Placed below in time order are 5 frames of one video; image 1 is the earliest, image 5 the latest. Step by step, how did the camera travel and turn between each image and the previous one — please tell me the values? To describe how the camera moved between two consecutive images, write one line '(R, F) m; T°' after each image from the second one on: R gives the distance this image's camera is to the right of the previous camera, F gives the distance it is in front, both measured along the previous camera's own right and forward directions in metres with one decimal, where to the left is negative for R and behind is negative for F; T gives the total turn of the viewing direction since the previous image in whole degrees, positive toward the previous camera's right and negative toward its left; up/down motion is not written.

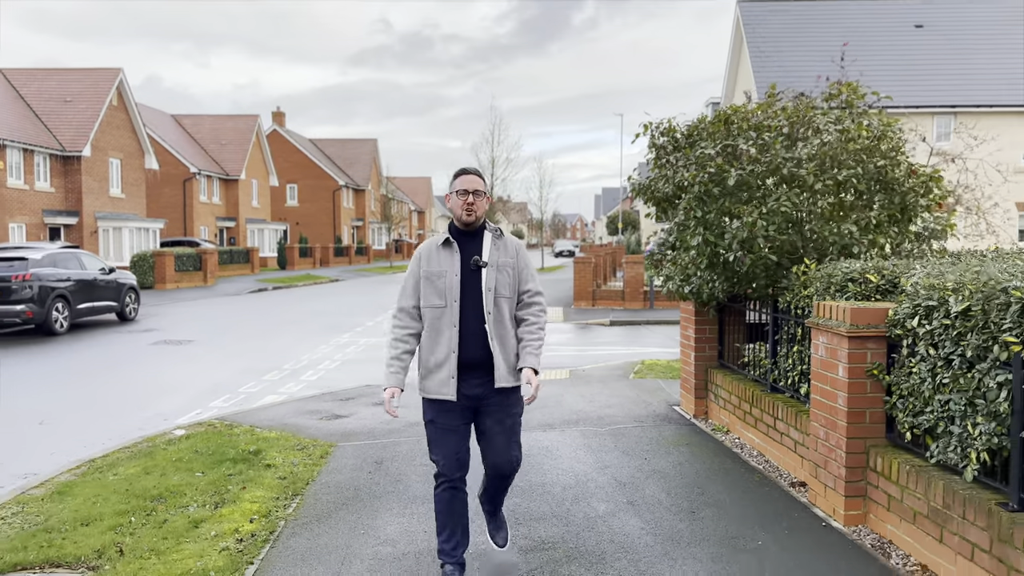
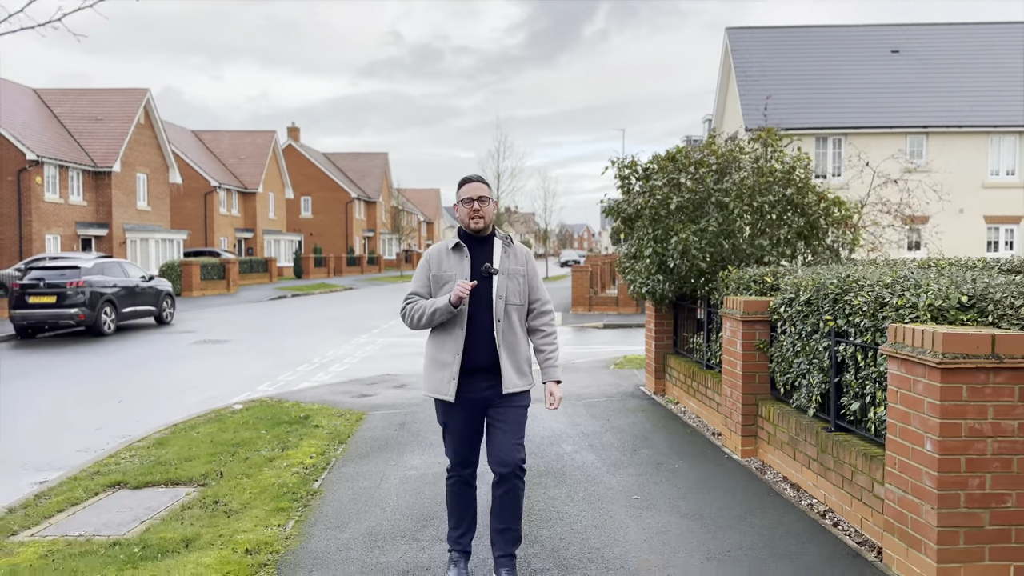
(+0.1, -1.6) m; -1°
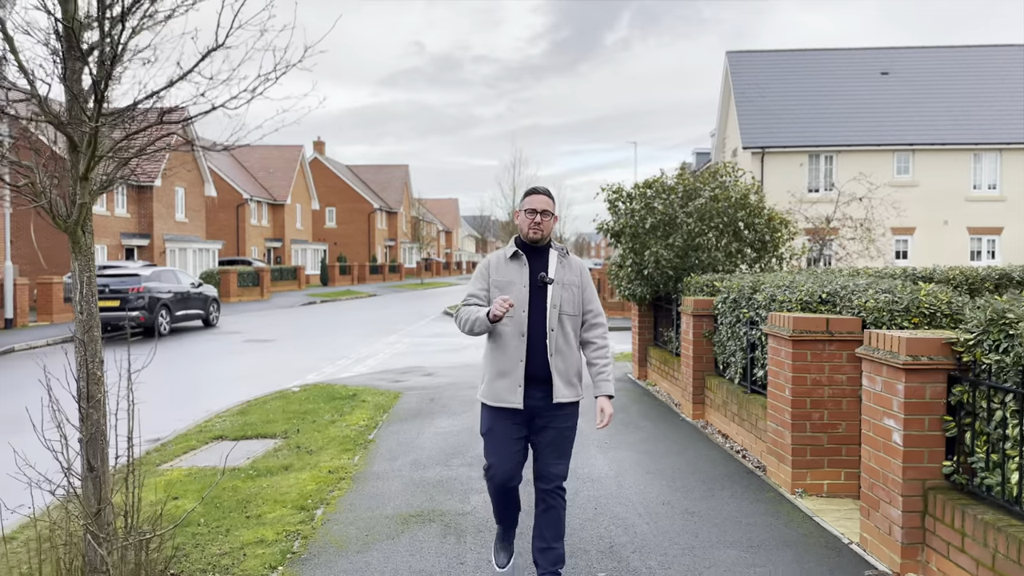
(+0.1, -1.8) m; -1°
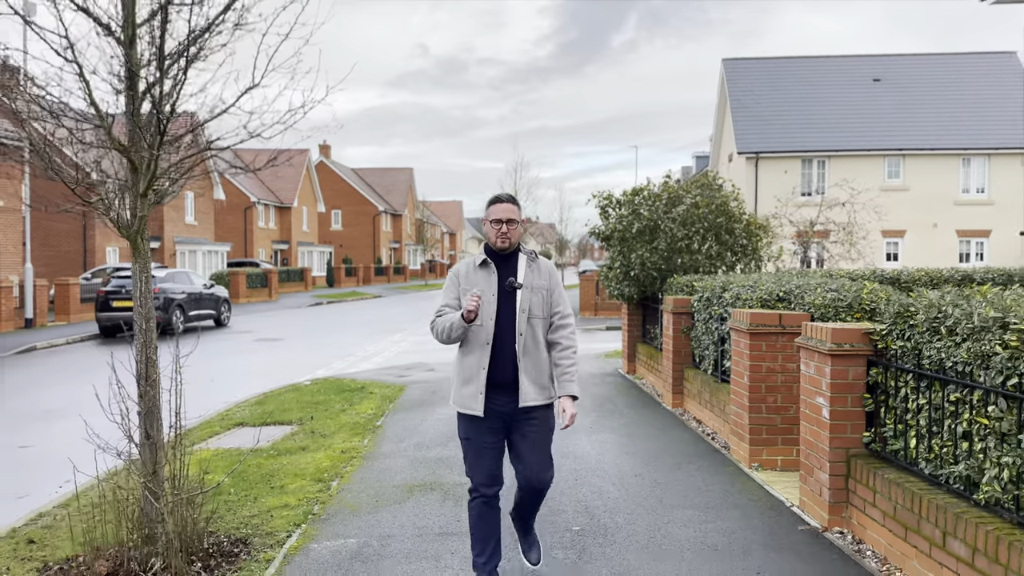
(+0.1, -0.7) m; 0°
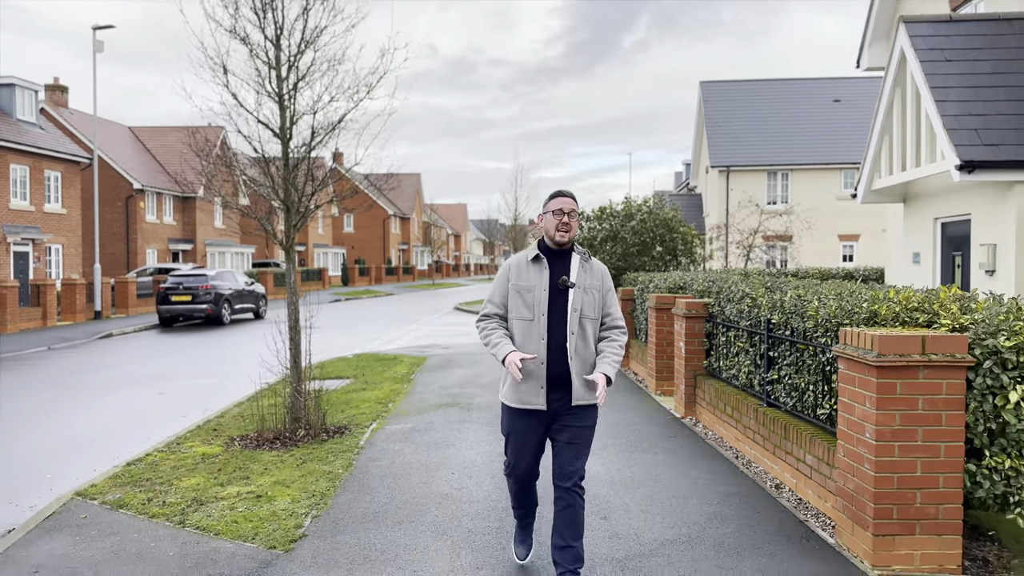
(+0.1, -3.2) m; 0°
